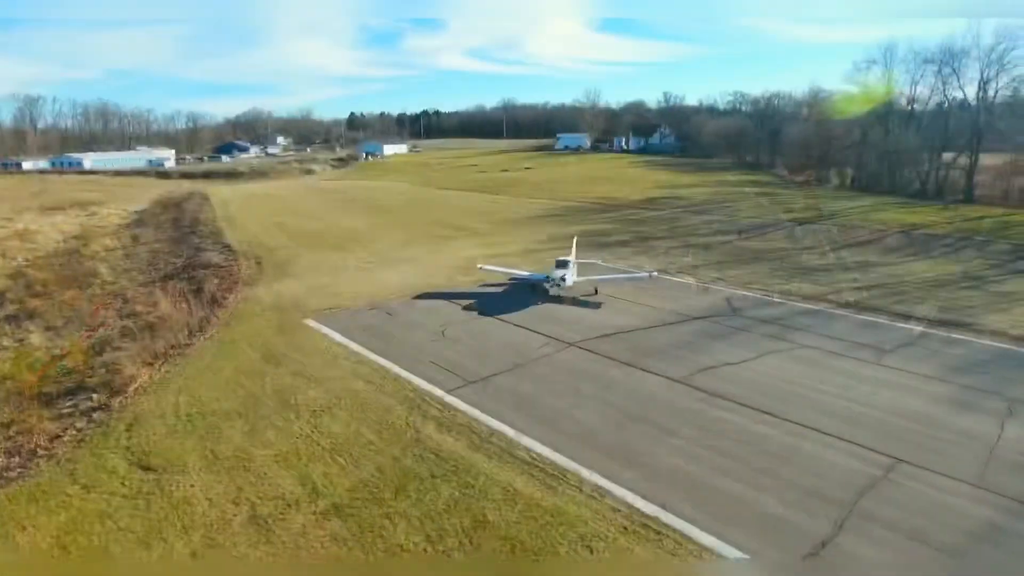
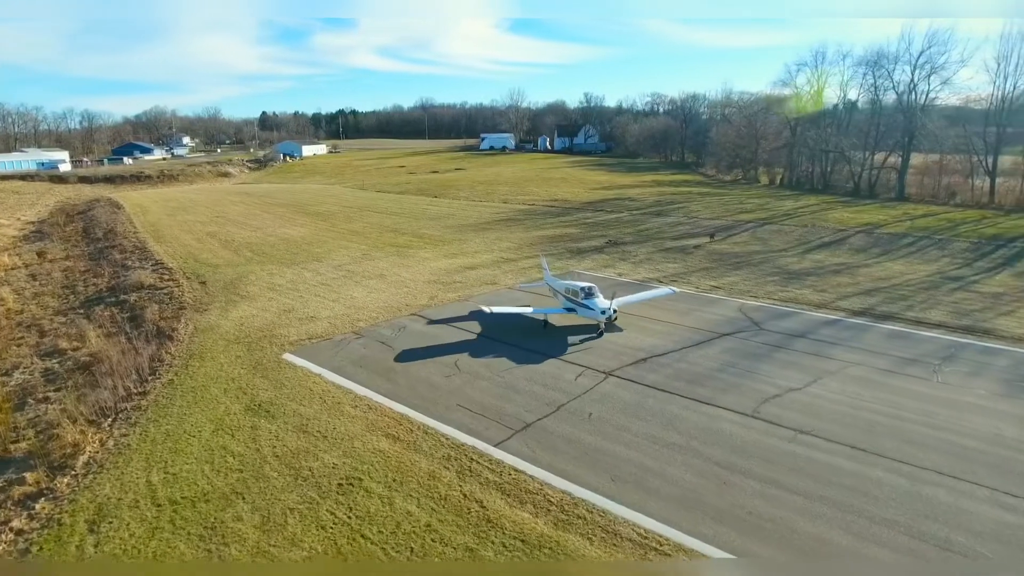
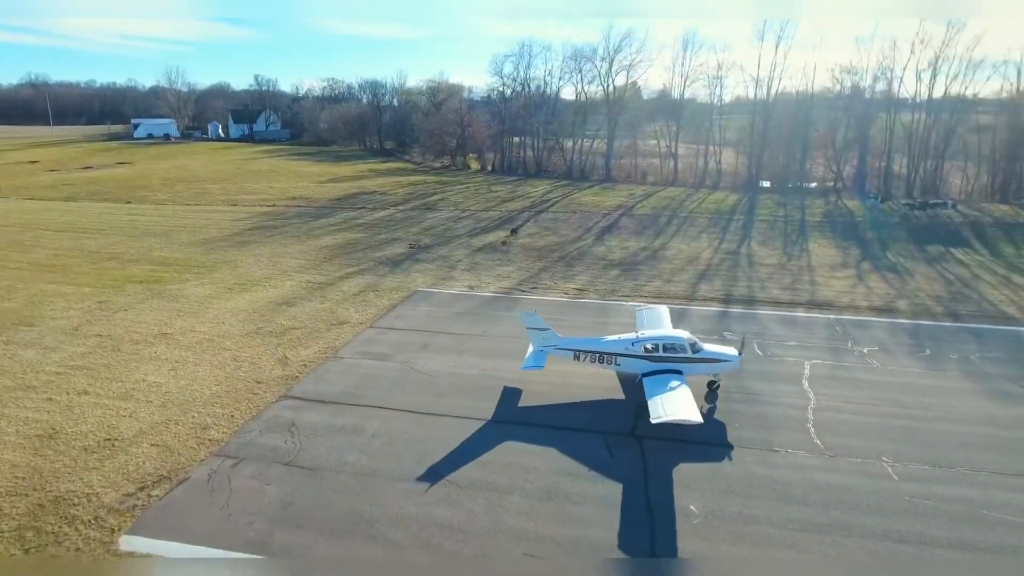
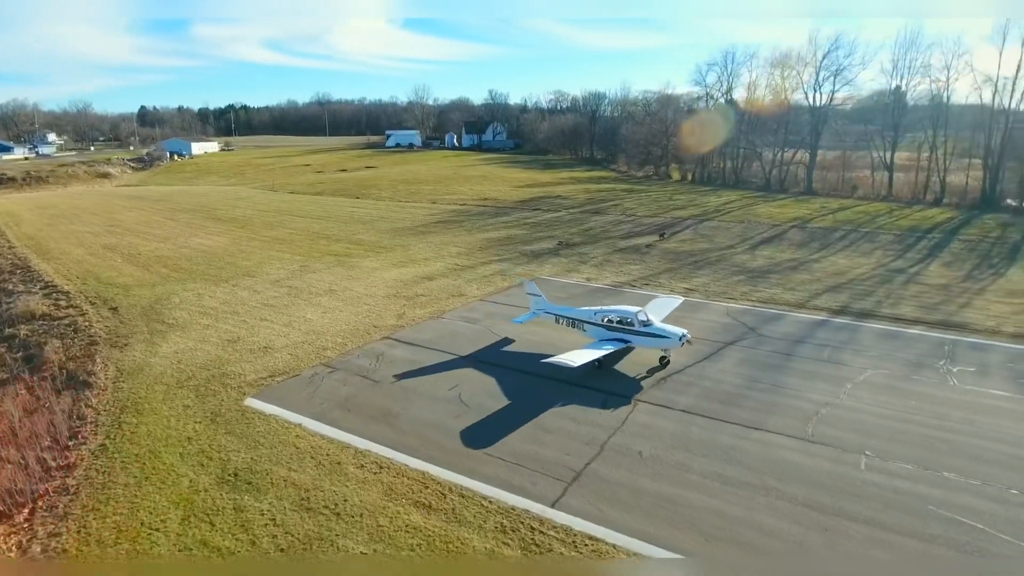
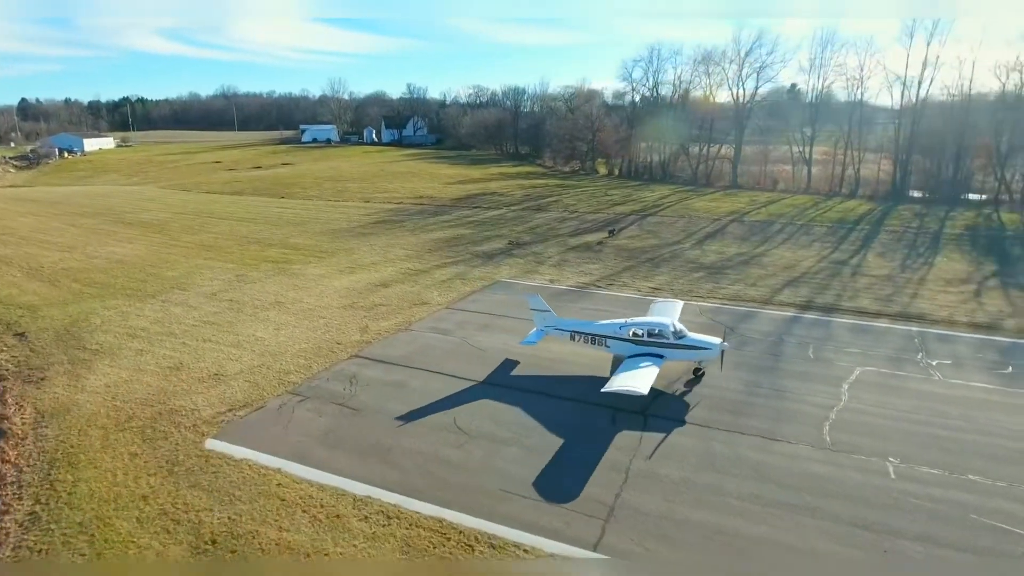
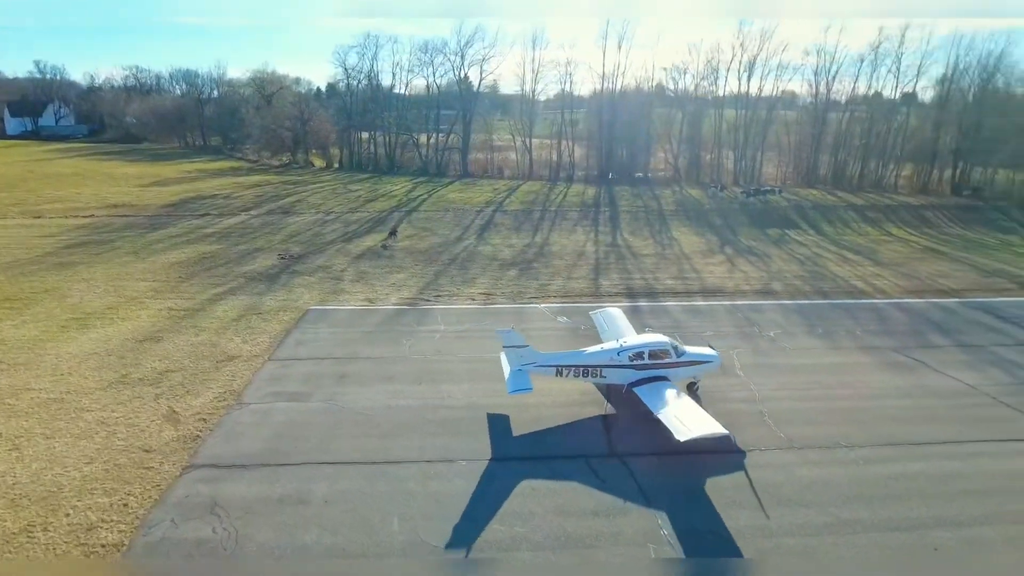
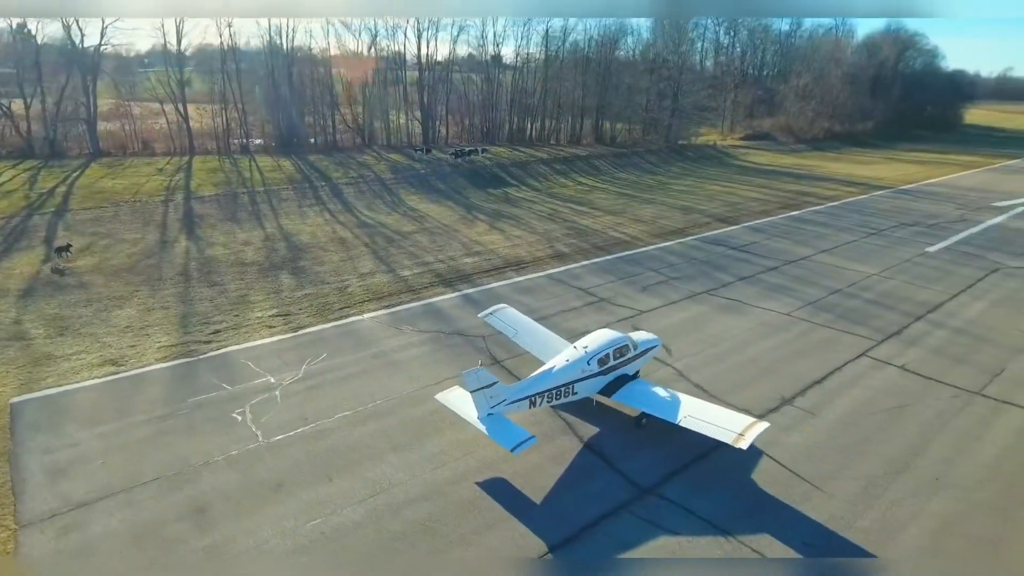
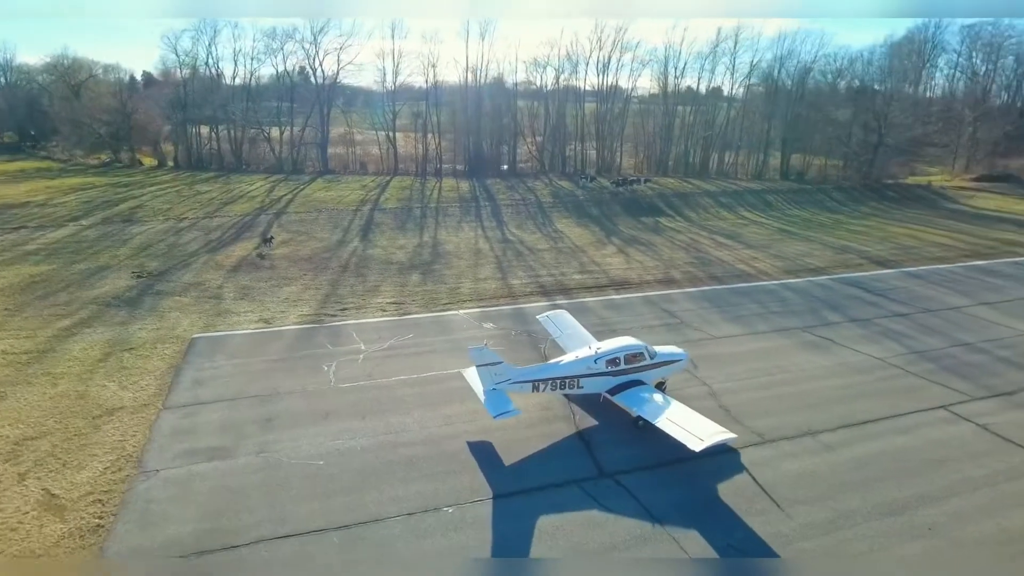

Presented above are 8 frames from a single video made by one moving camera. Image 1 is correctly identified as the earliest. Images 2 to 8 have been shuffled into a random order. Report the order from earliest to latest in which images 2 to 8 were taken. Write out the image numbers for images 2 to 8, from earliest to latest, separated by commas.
2, 4, 5, 3, 6, 8, 7
